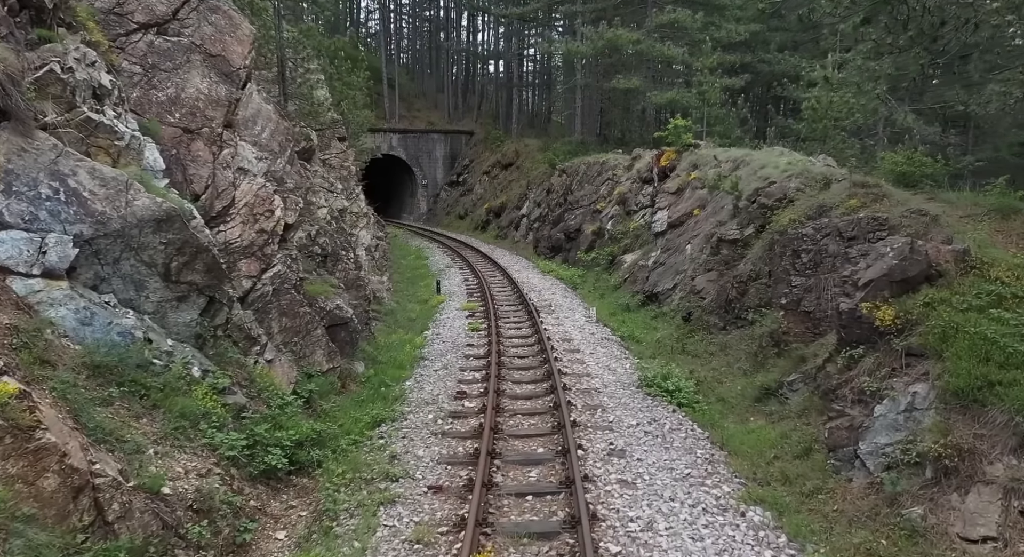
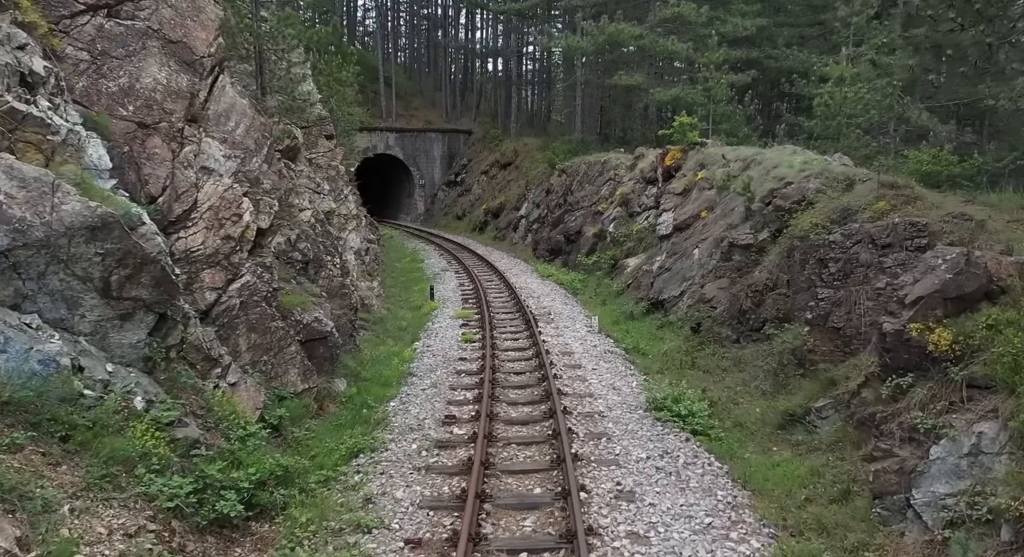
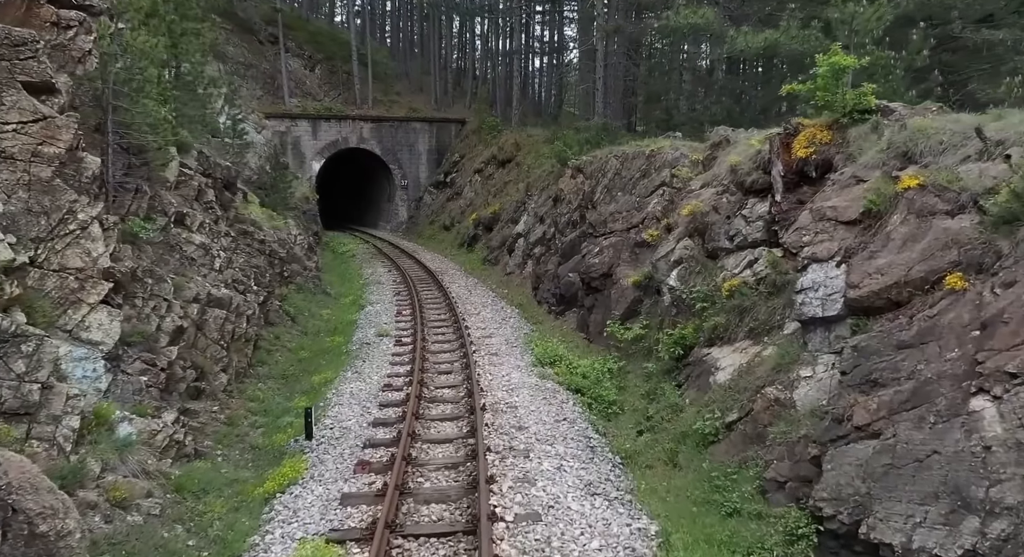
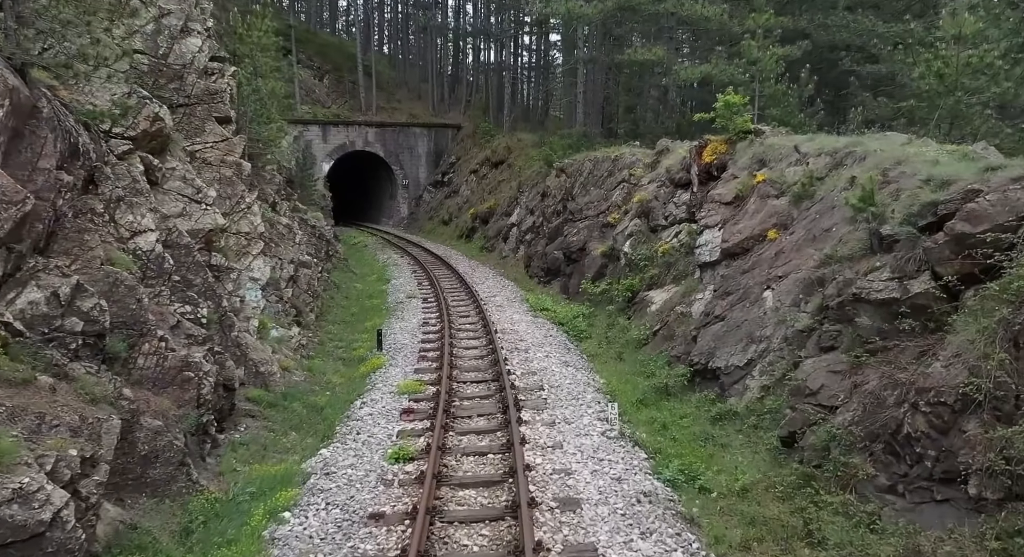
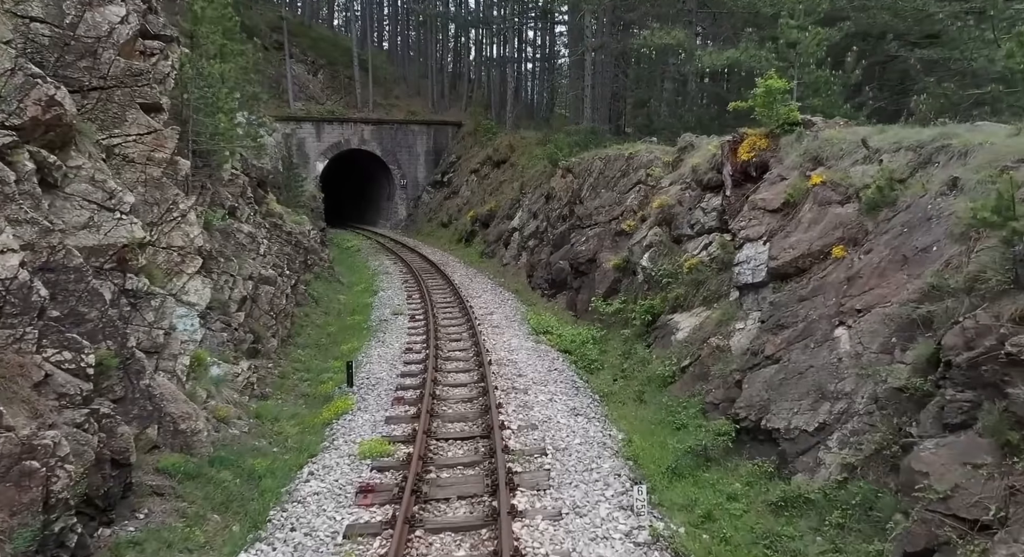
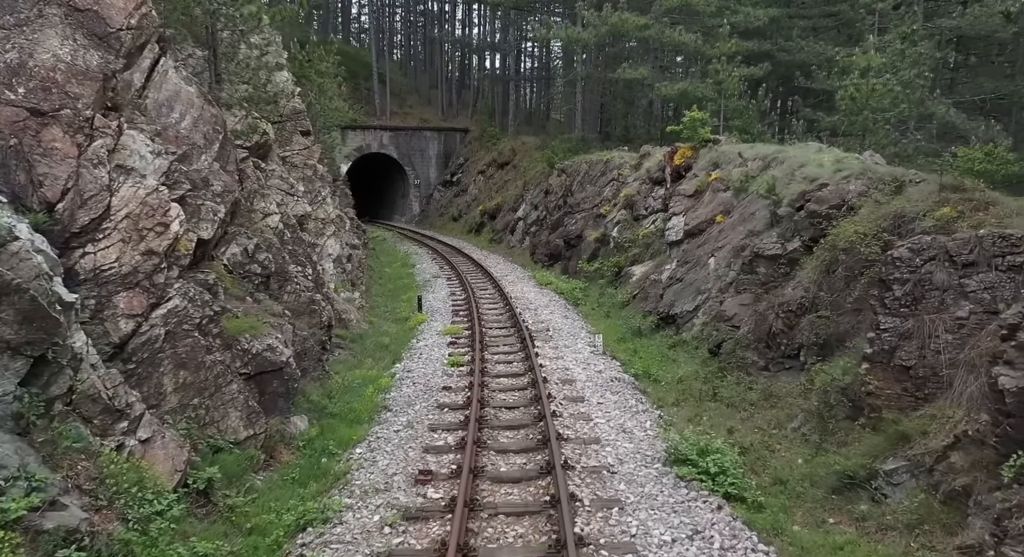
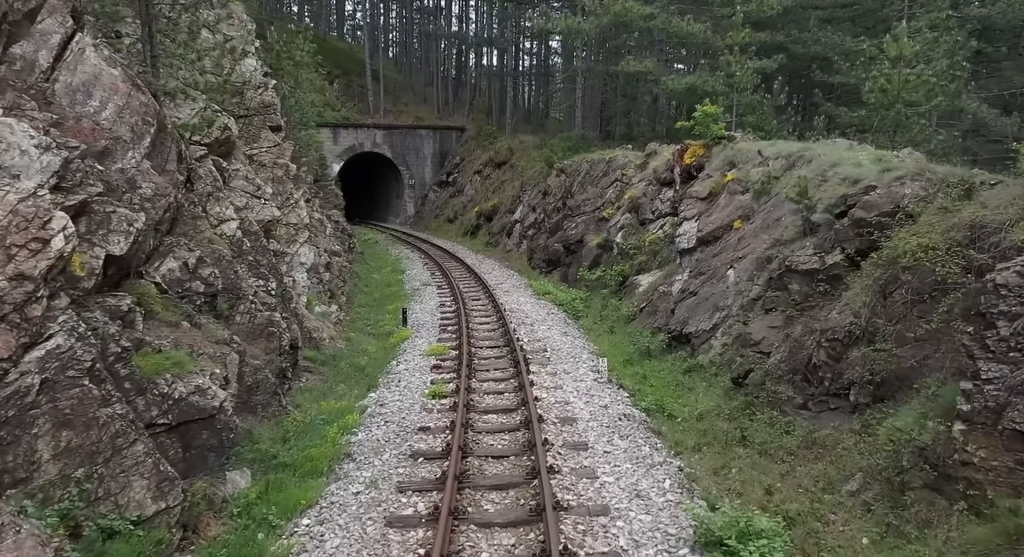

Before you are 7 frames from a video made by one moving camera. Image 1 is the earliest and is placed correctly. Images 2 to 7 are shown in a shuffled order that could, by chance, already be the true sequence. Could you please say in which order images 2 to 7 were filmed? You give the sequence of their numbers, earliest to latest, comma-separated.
2, 6, 7, 4, 5, 3
